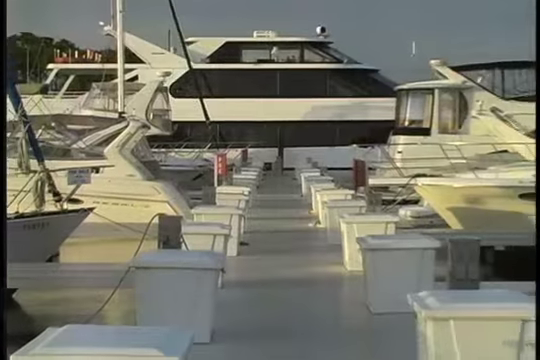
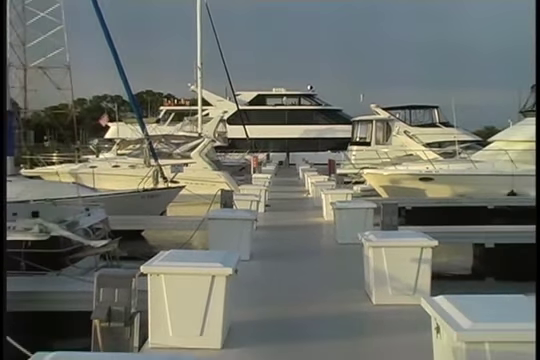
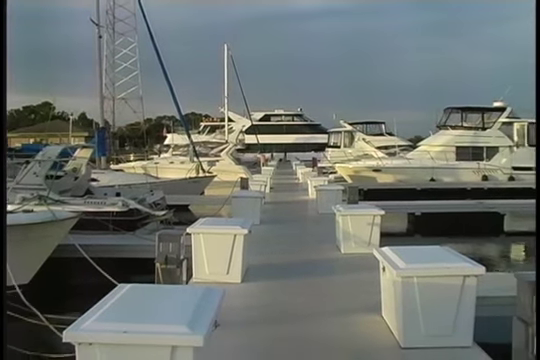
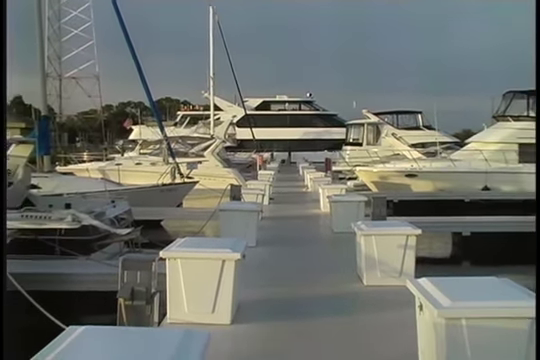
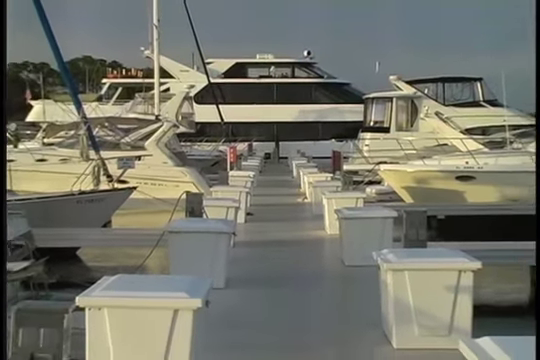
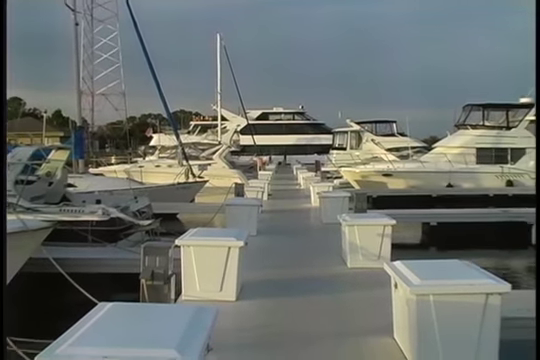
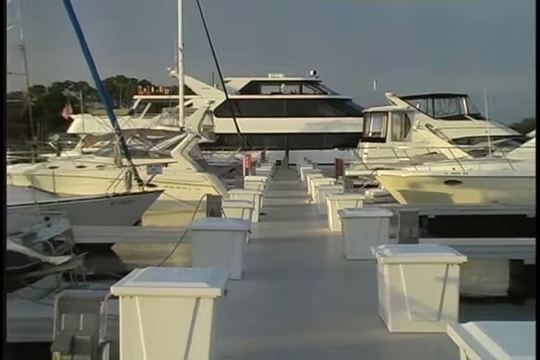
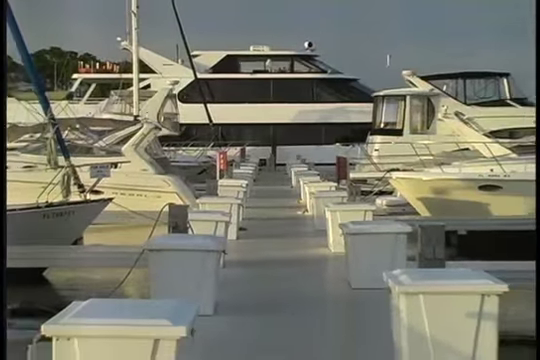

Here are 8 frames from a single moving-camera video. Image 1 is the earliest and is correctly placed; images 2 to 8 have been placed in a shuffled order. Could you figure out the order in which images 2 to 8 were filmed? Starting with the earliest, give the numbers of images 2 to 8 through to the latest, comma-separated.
8, 5, 7, 2, 4, 6, 3
